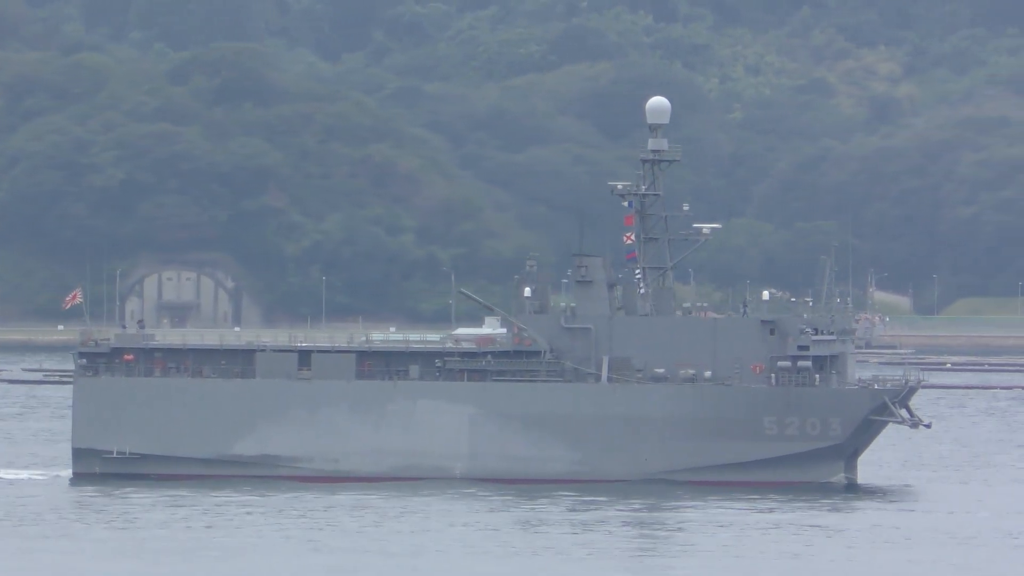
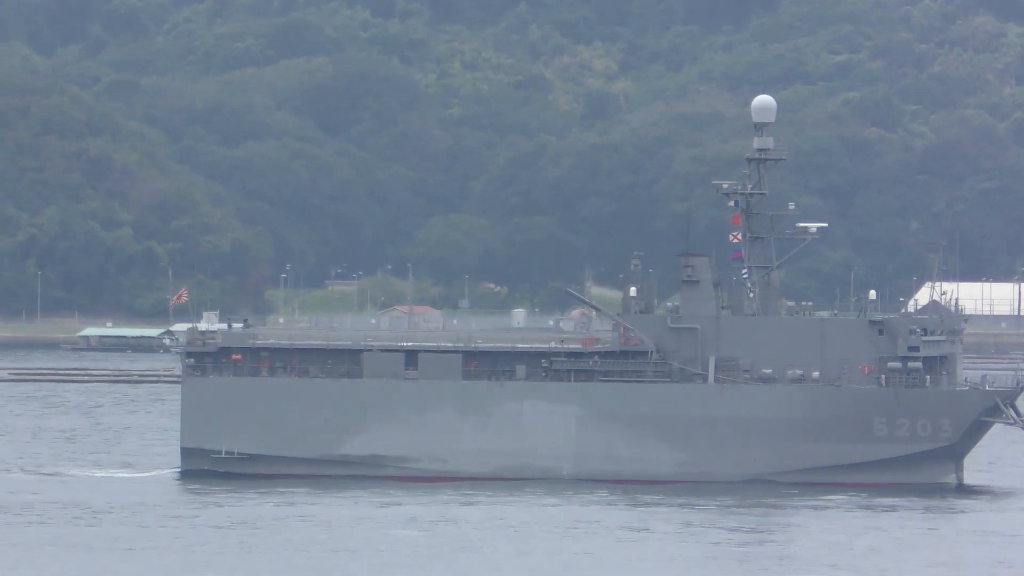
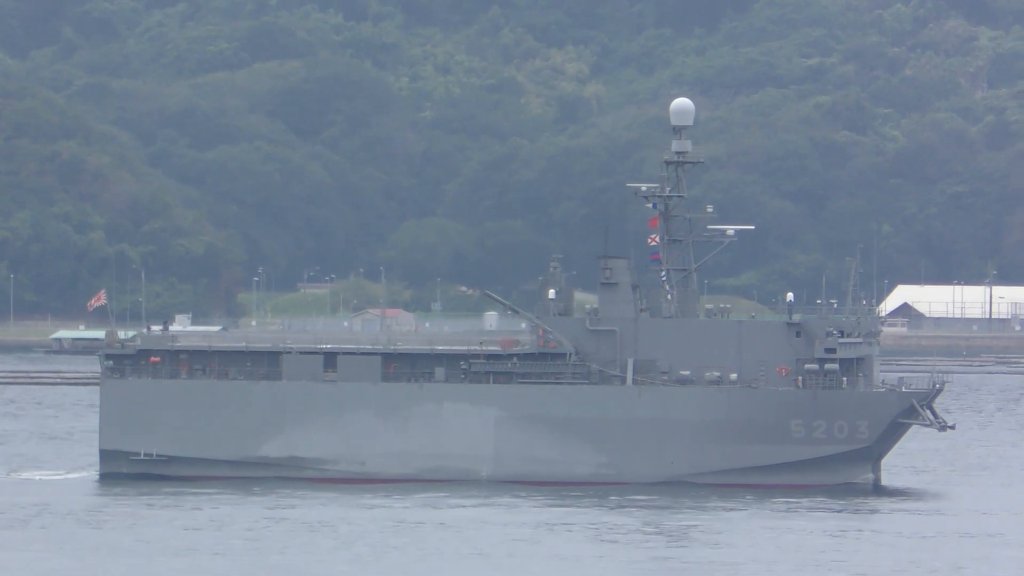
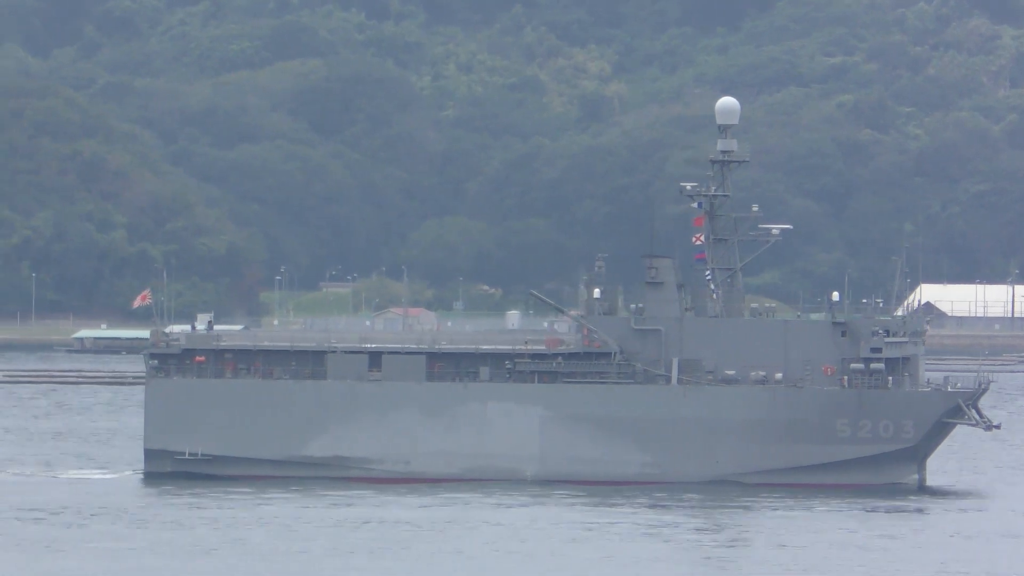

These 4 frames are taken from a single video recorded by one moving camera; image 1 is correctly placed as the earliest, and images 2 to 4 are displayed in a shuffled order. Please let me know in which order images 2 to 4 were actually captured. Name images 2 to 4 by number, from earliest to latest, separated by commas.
3, 4, 2
